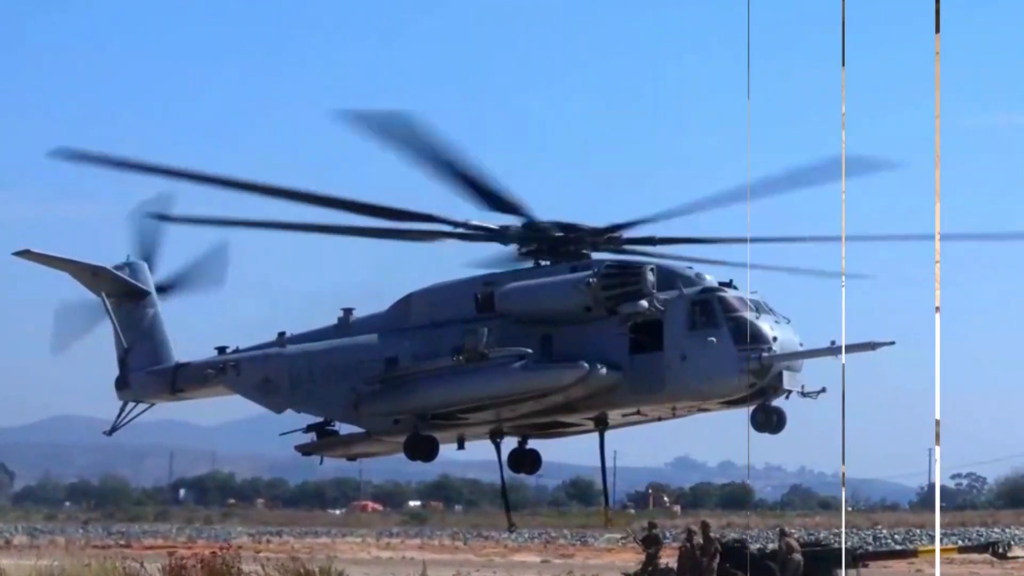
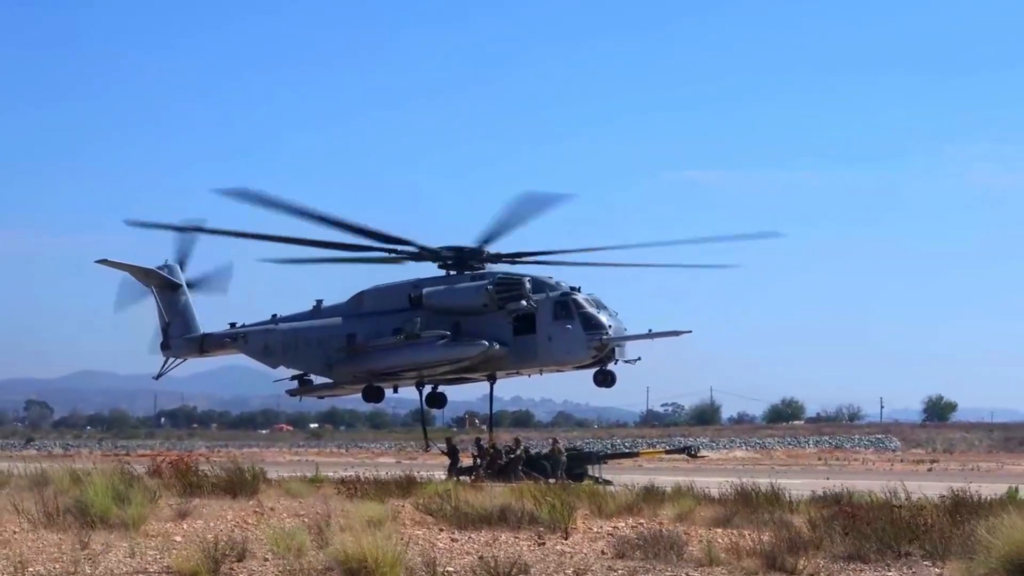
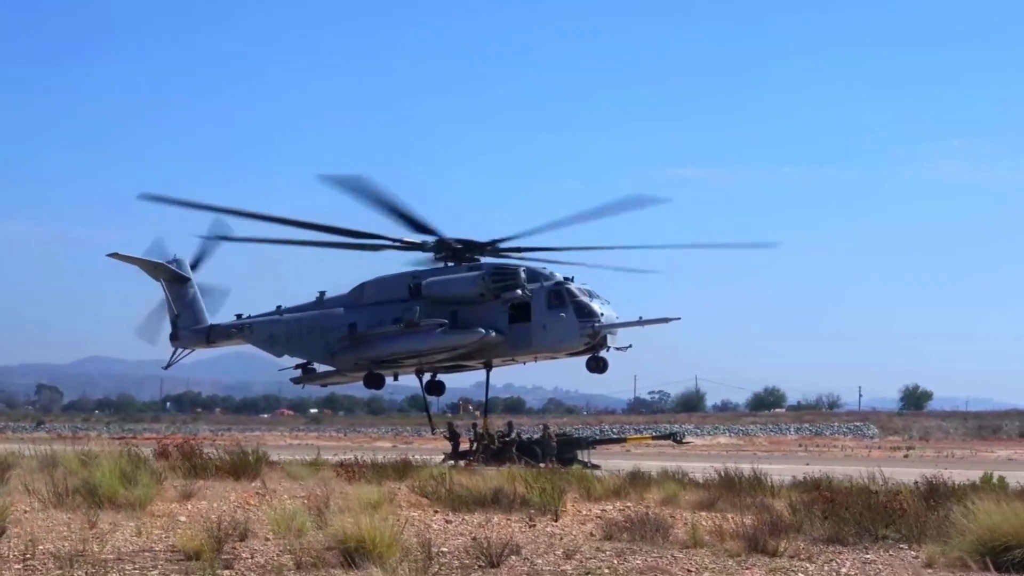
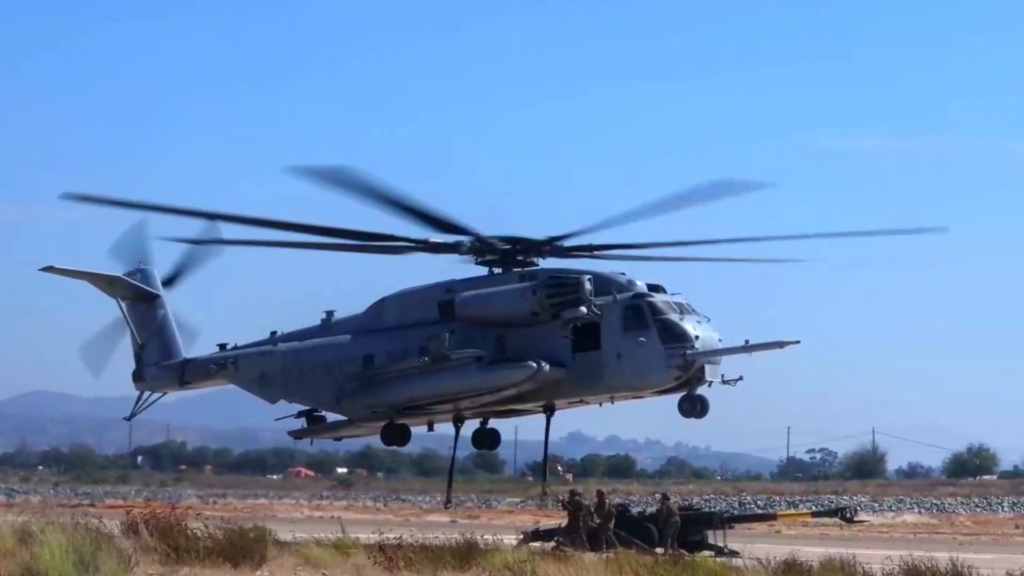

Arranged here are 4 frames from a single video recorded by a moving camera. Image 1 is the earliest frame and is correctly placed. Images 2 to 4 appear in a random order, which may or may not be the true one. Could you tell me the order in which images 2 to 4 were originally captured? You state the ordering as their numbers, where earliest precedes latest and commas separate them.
4, 2, 3
